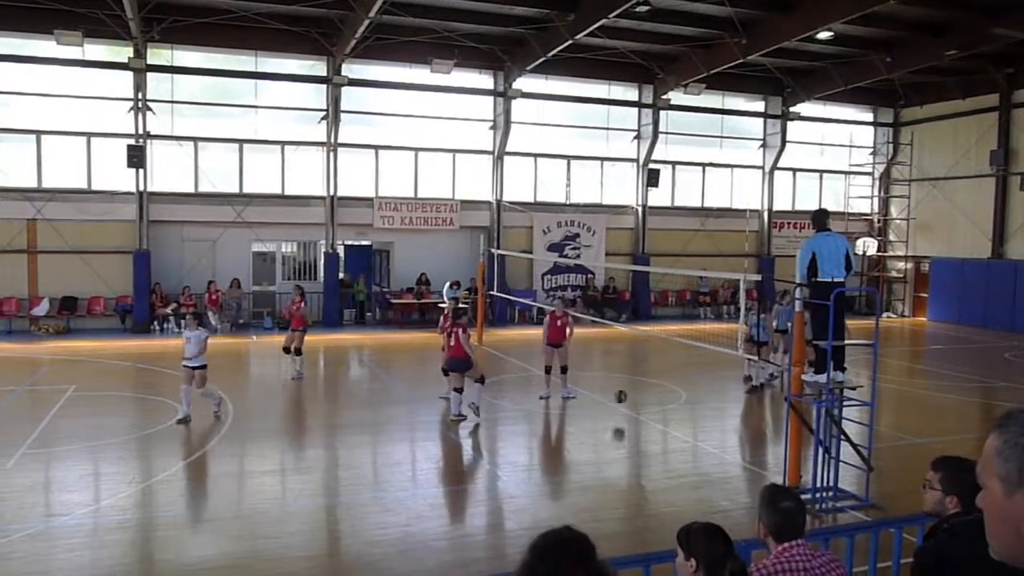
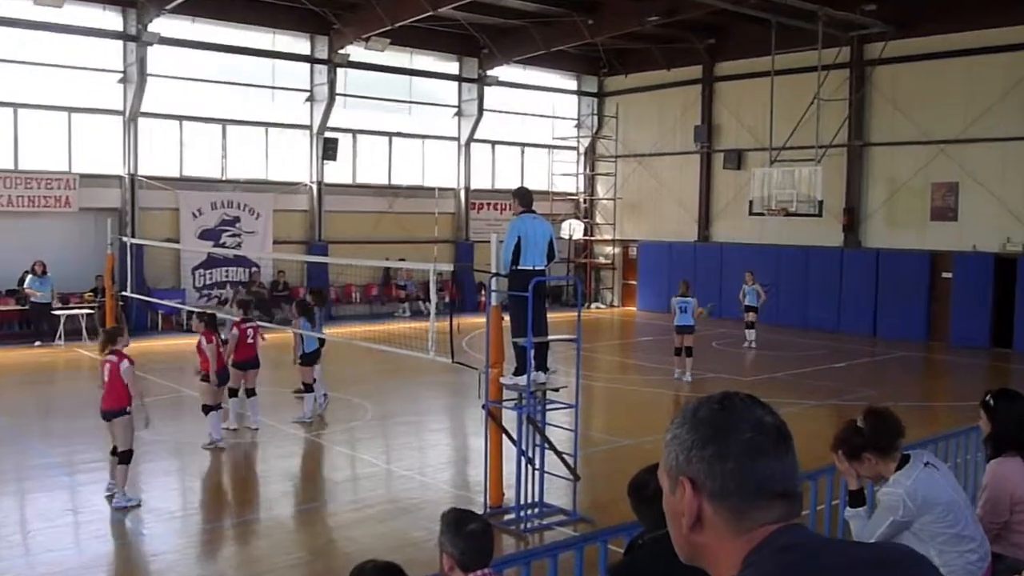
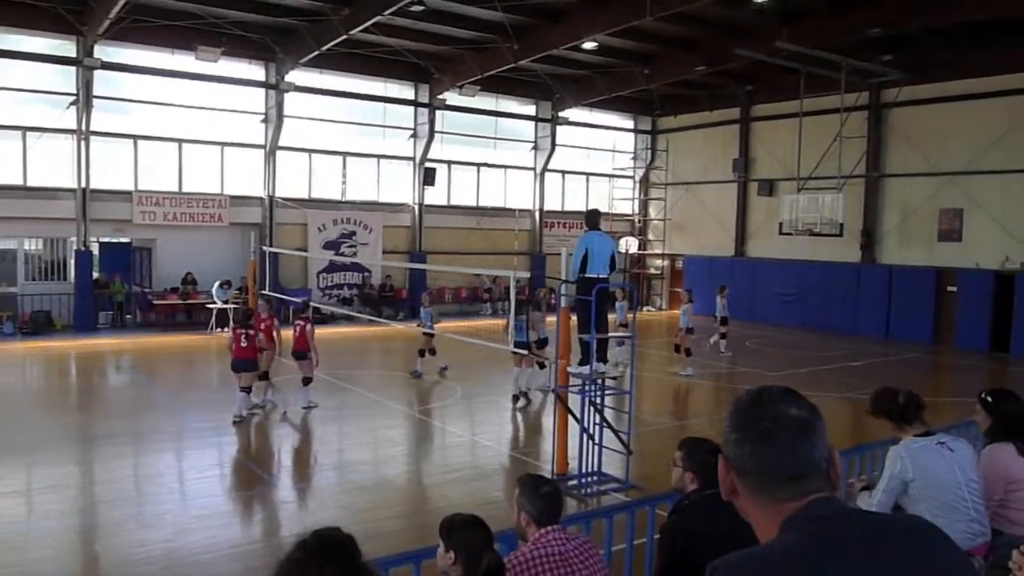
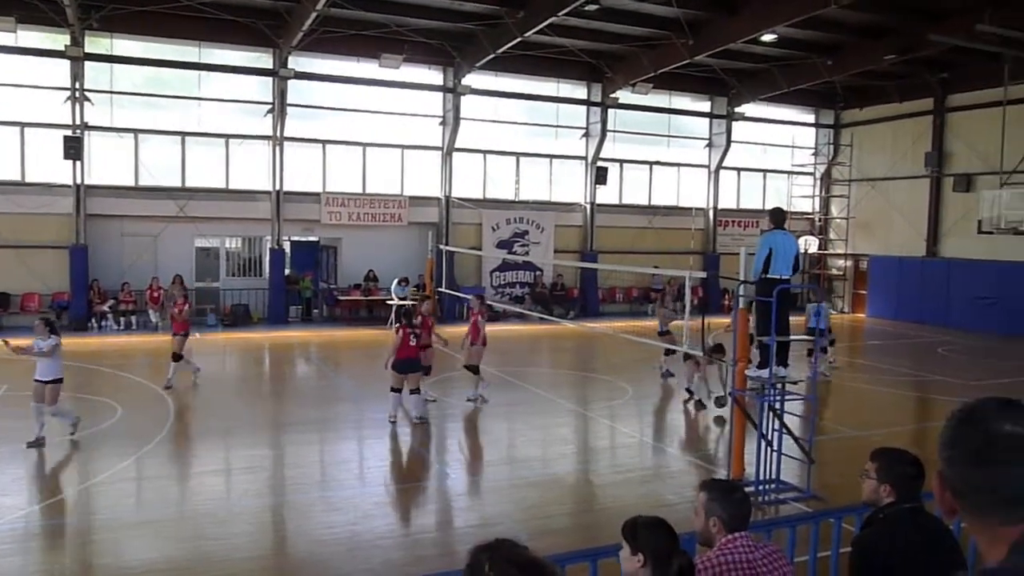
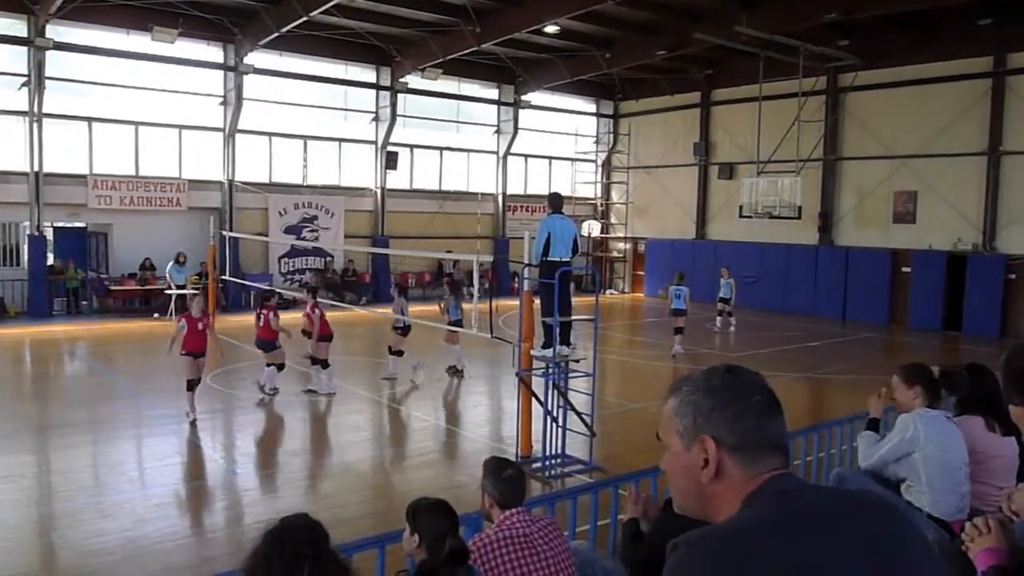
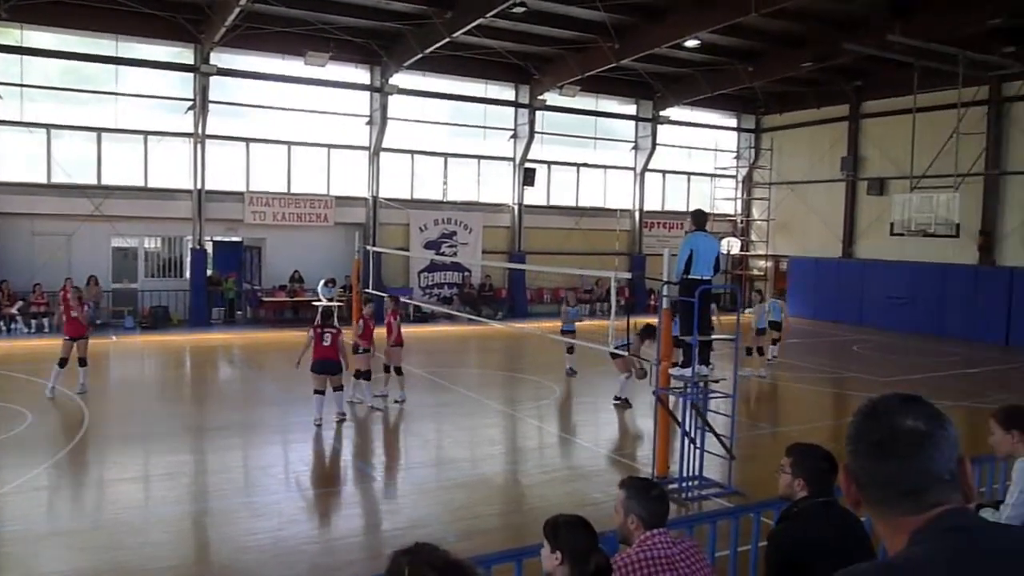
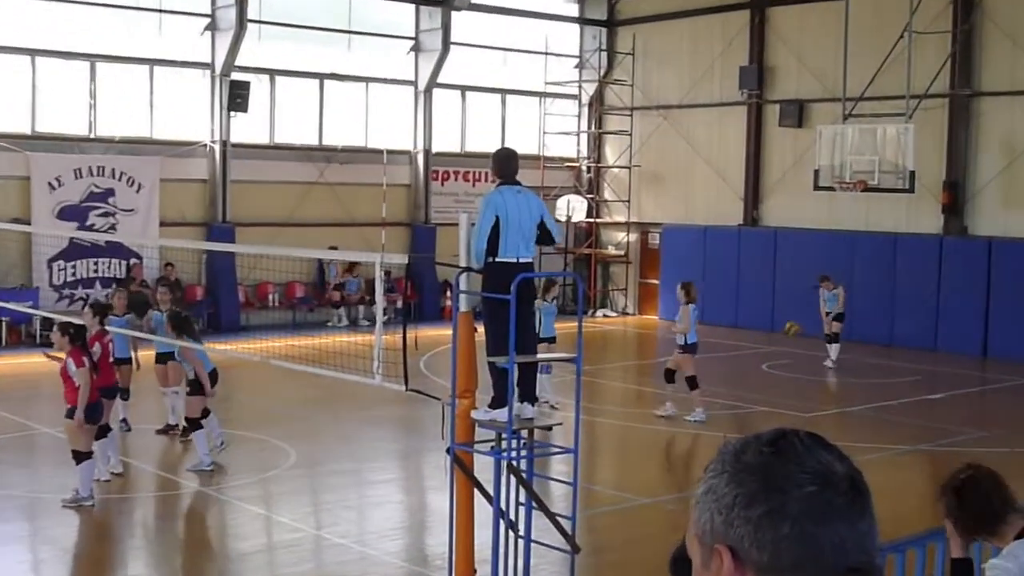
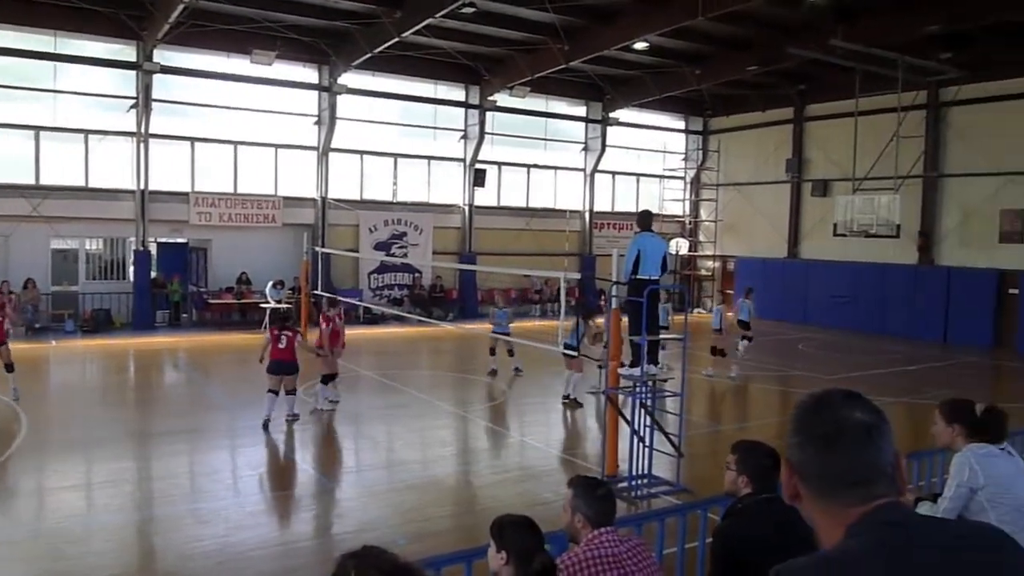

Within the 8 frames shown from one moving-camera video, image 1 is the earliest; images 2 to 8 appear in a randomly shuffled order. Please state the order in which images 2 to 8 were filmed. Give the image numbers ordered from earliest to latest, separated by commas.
4, 6, 8, 3, 5, 2, 7
